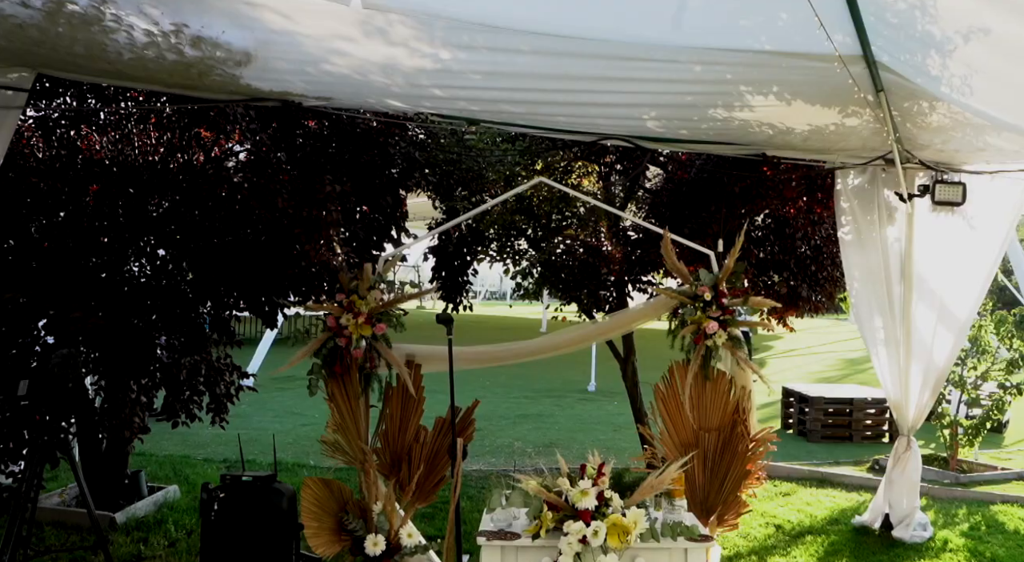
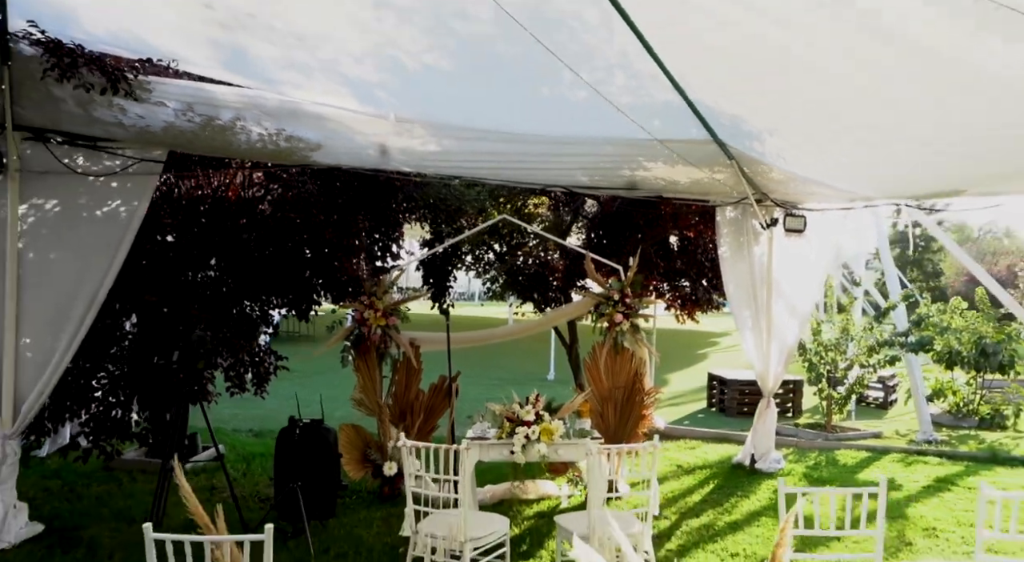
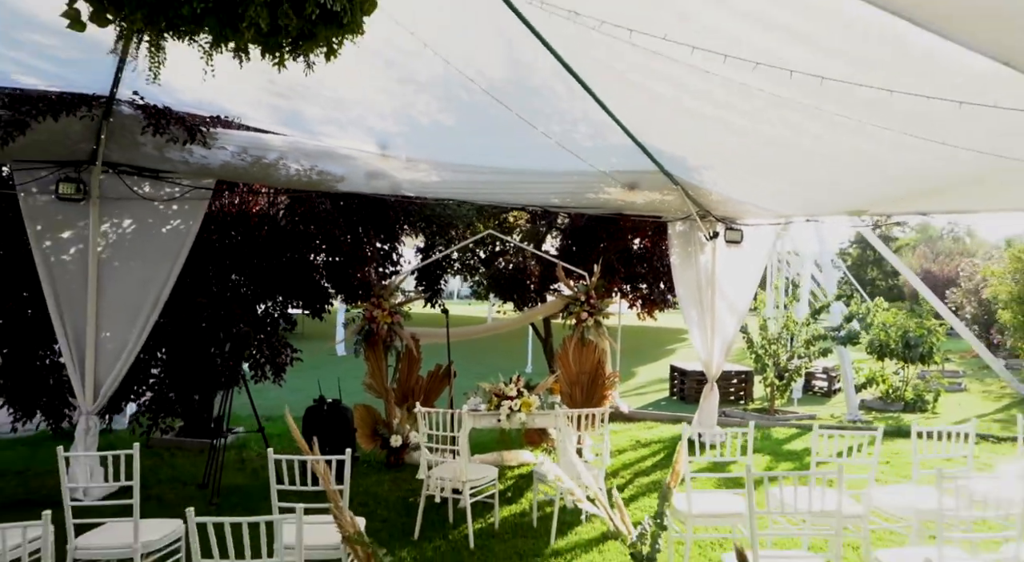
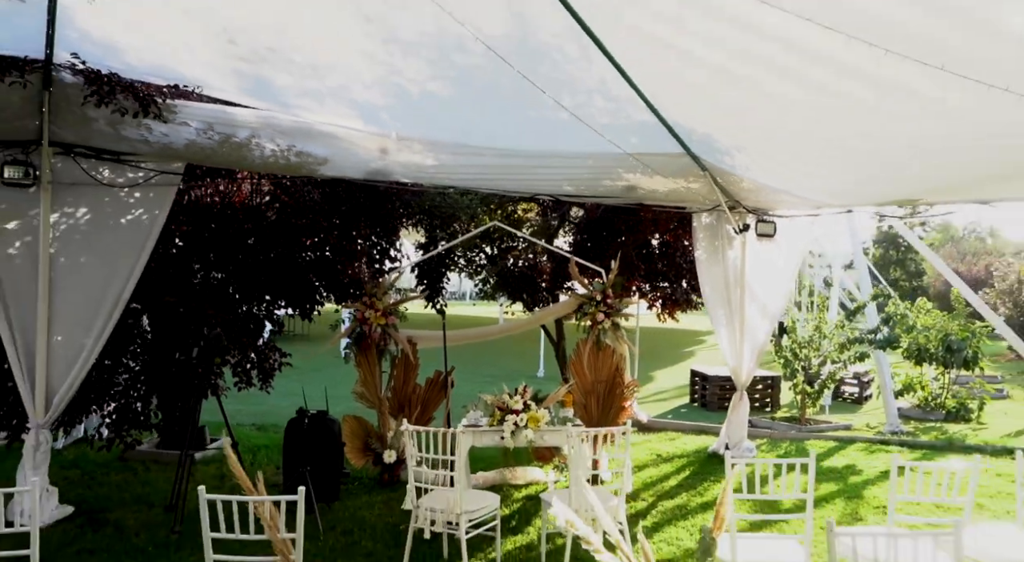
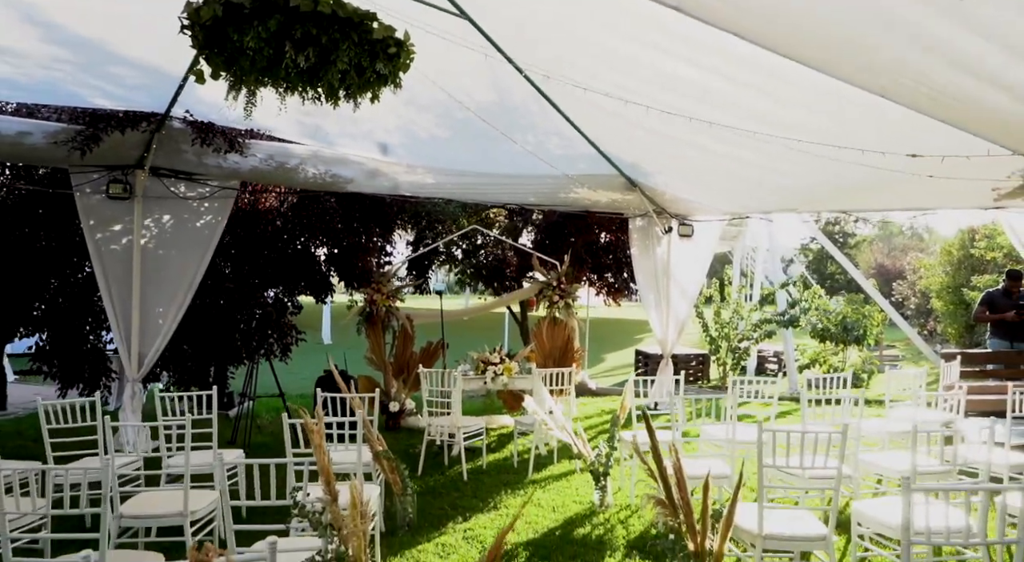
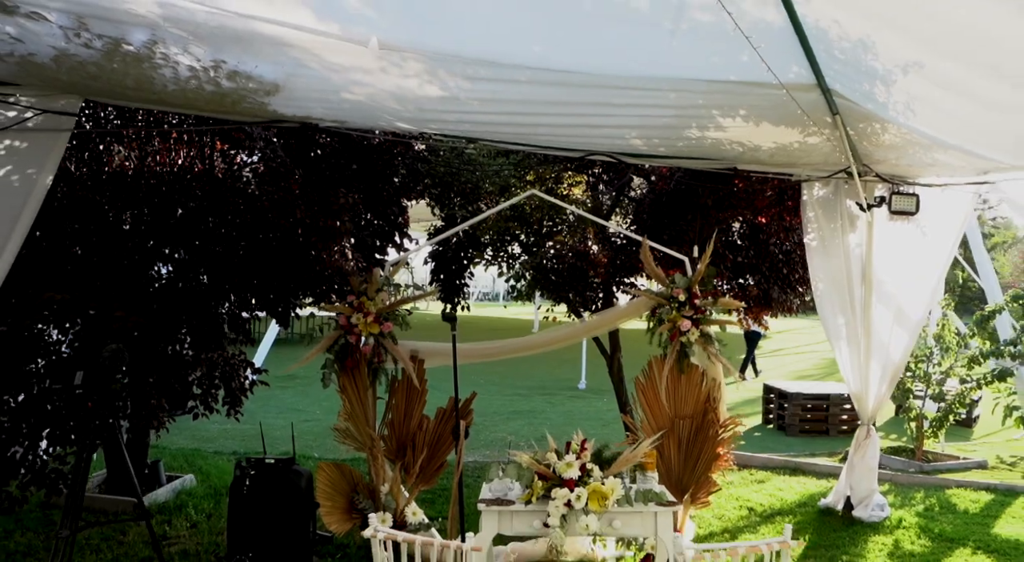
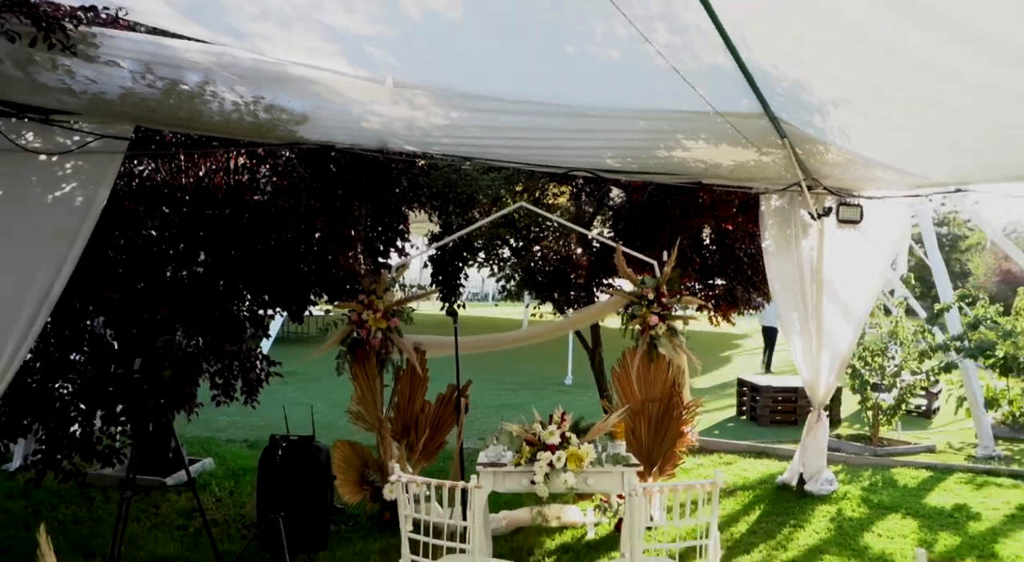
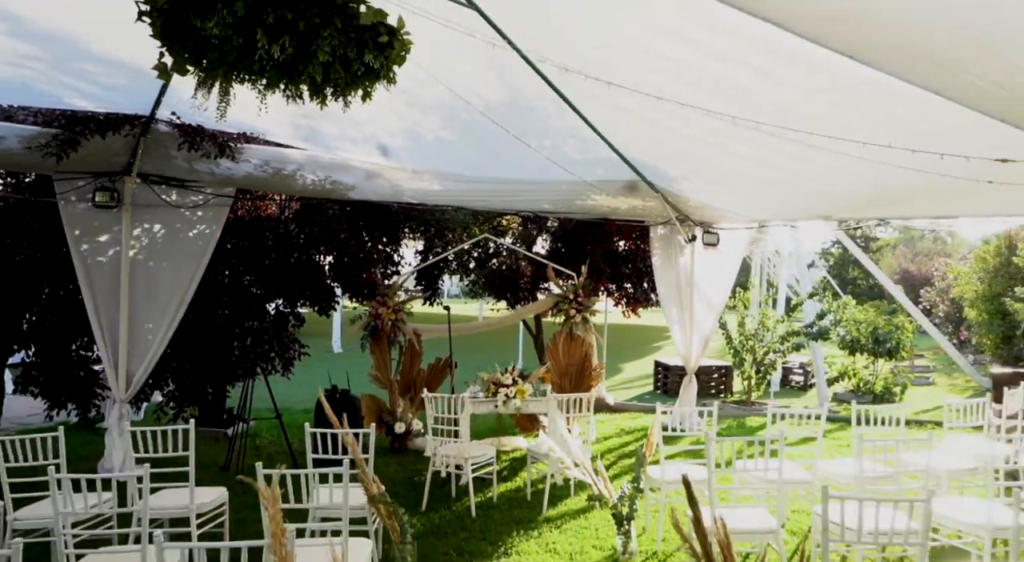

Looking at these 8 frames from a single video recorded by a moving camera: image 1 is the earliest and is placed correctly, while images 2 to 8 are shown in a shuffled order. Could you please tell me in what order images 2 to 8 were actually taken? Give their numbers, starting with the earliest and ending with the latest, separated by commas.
6, 7, 2, 4, 3, 8, 5
